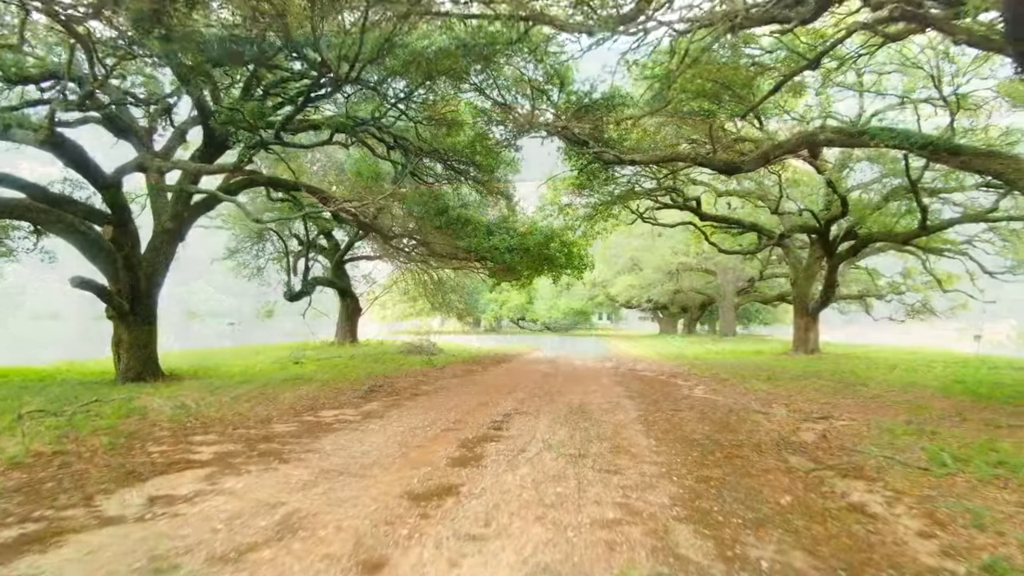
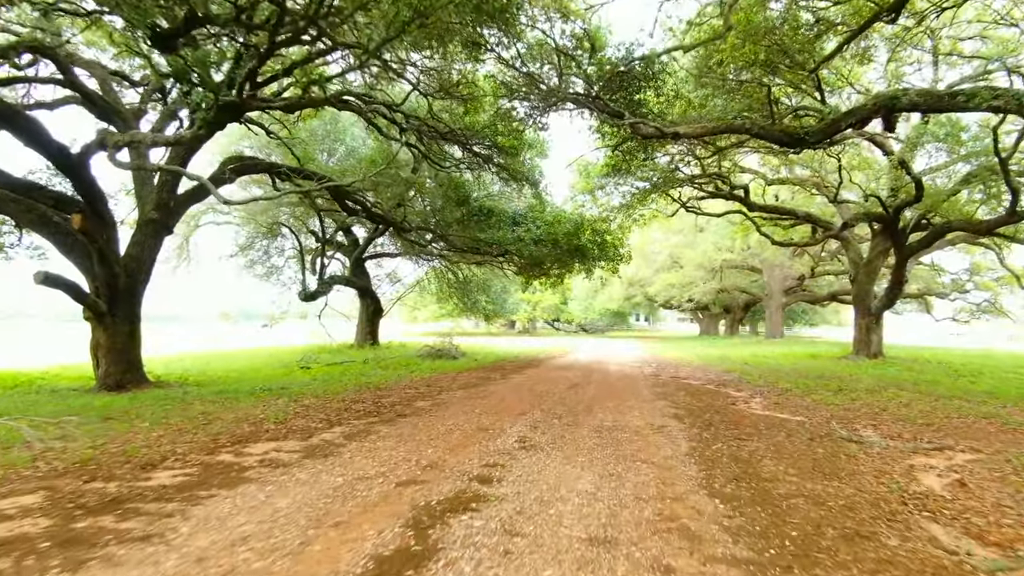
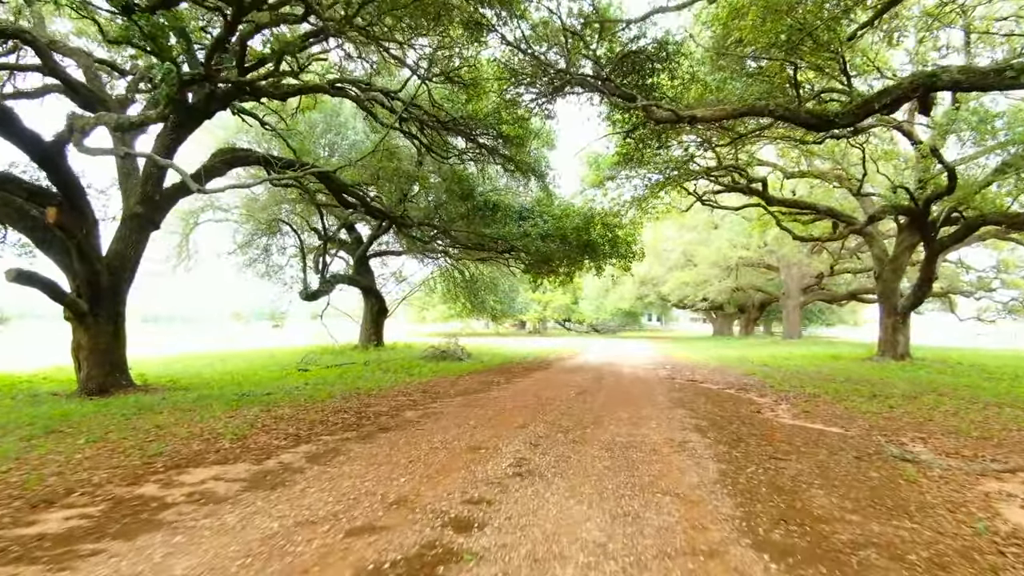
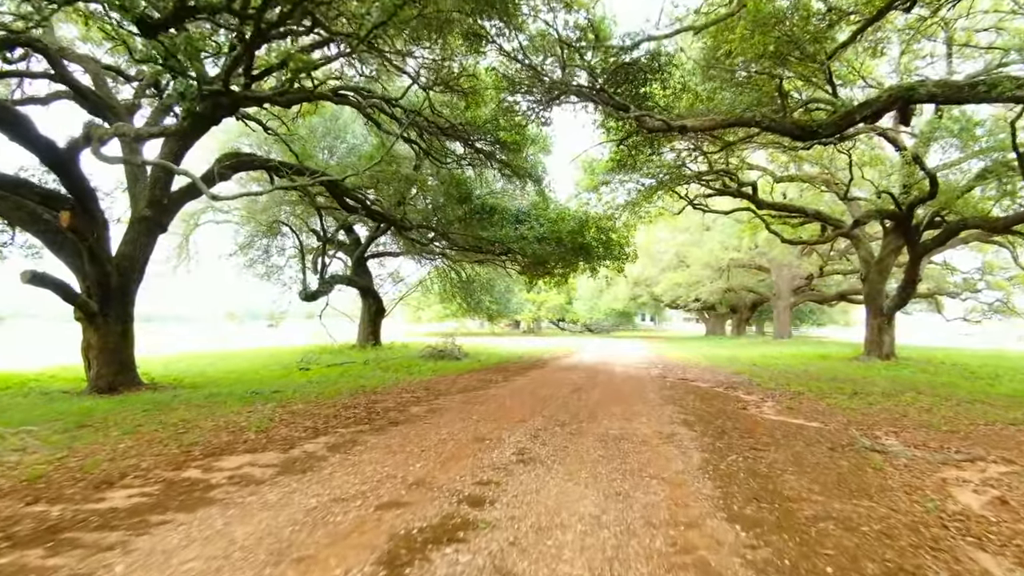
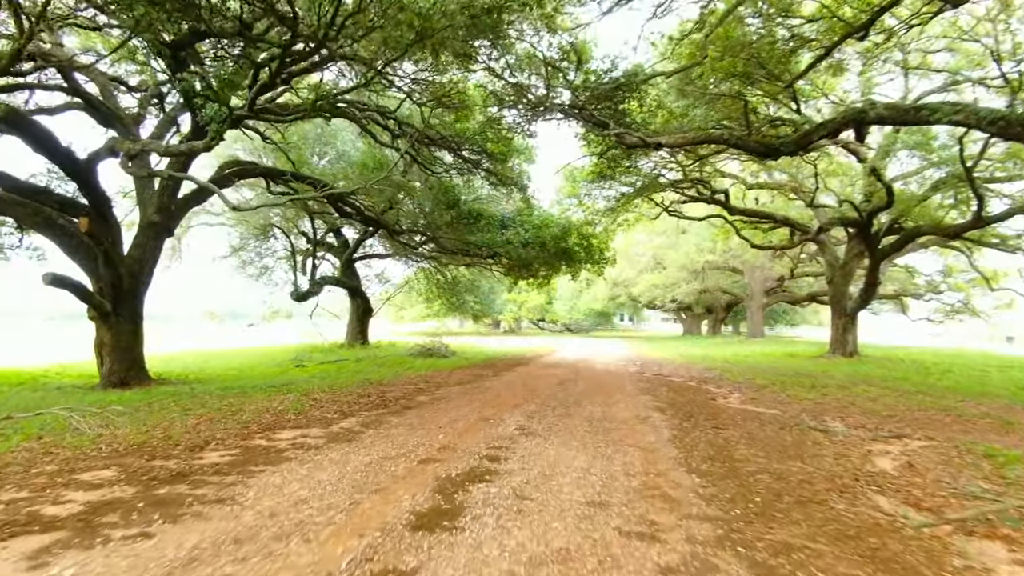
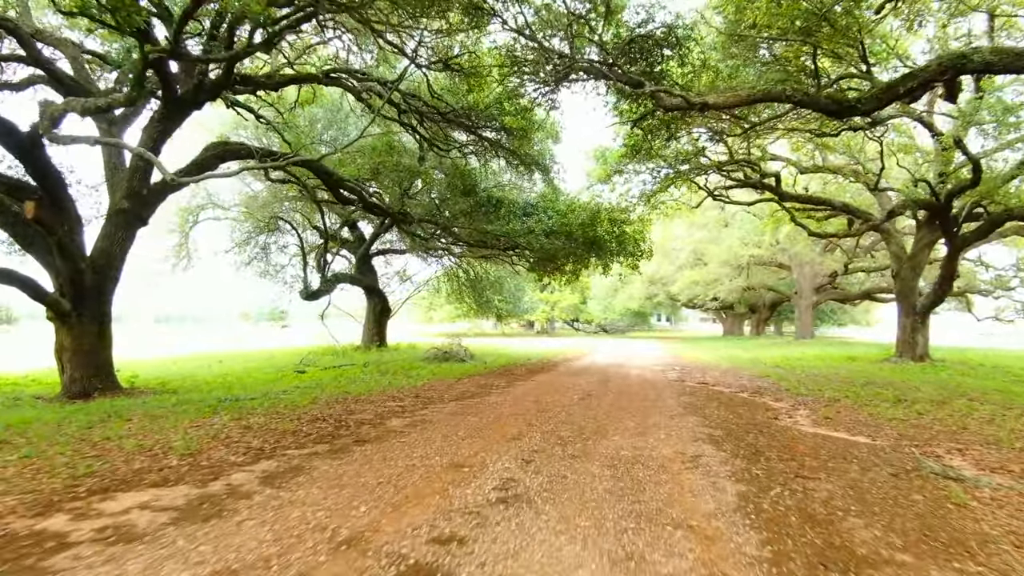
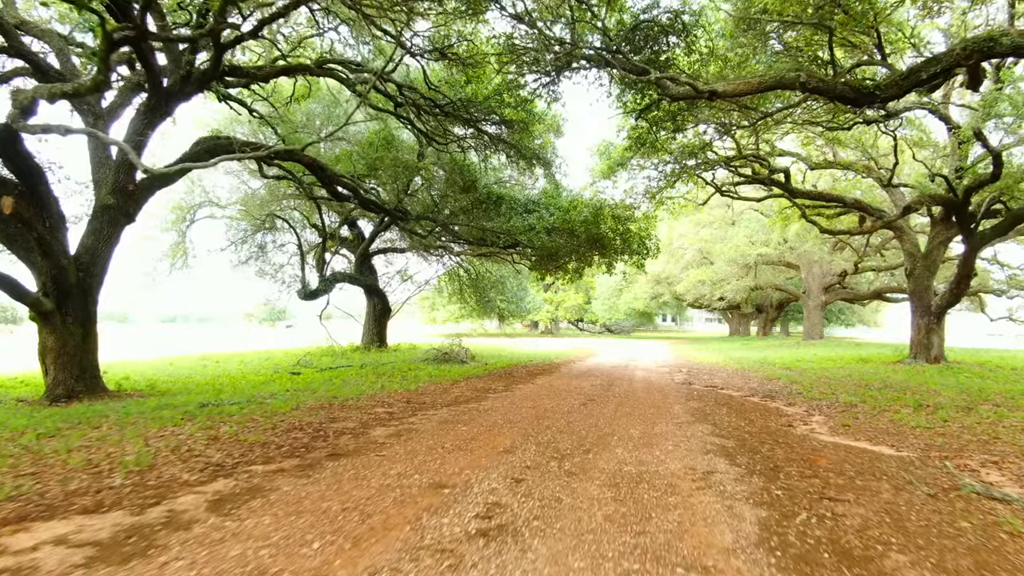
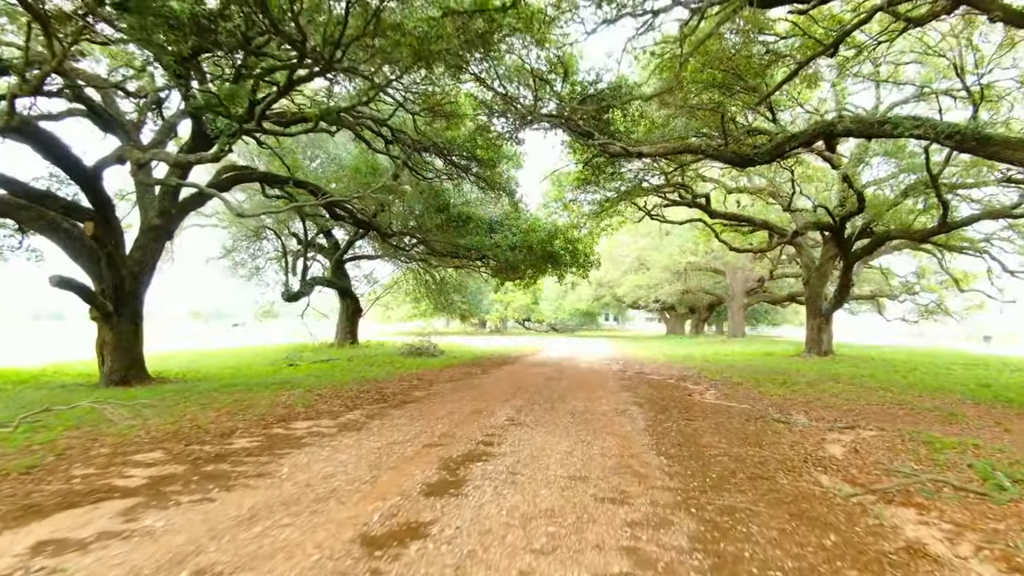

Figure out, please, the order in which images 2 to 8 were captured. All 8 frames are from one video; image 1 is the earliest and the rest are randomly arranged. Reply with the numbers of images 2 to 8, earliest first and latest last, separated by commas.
8, 5, 2, 4, 3, 6, 7
